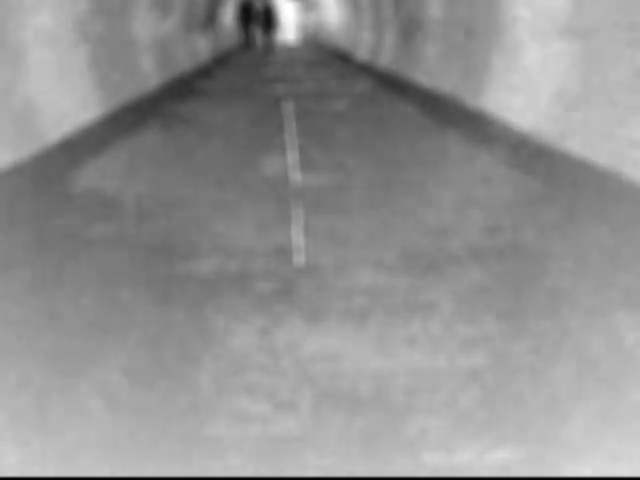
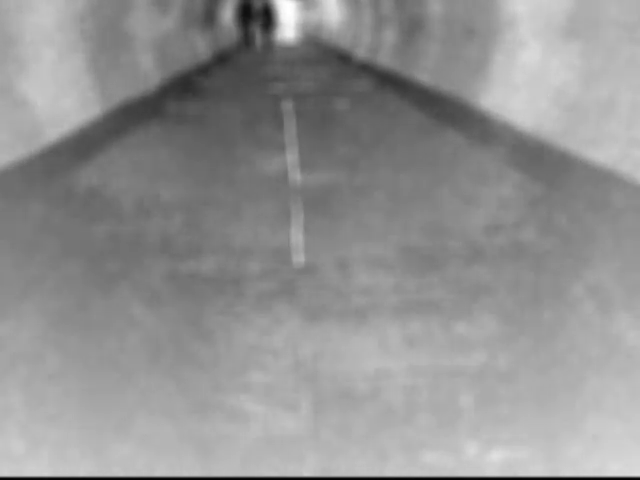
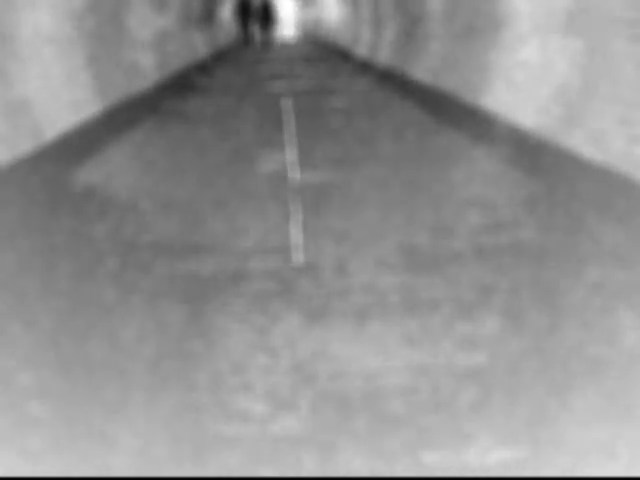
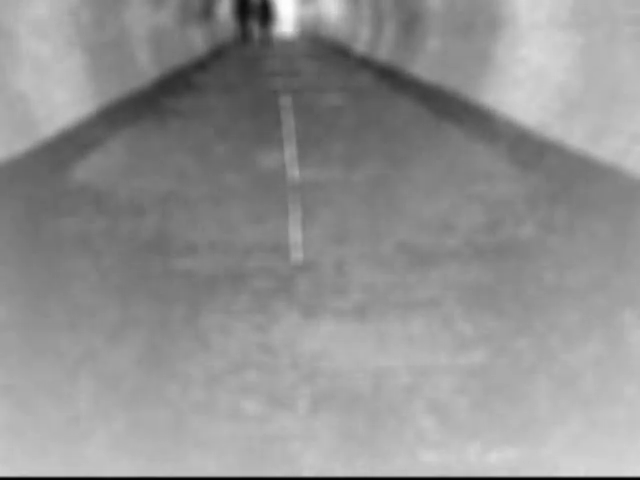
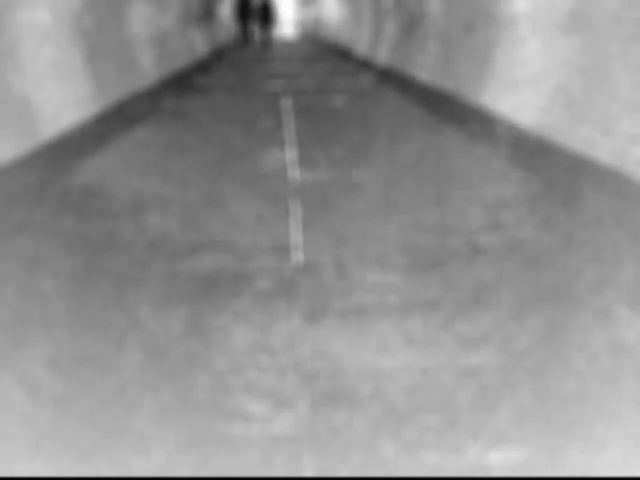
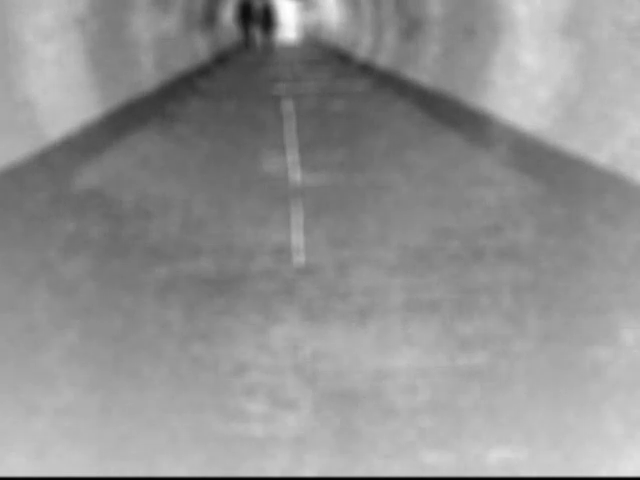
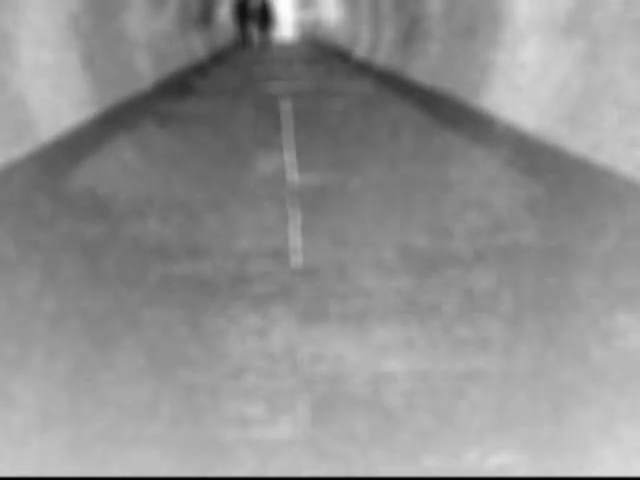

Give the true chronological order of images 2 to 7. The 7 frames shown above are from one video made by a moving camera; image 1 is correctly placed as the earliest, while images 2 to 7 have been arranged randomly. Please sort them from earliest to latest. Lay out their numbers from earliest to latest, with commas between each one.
6, 2, 3, 5, 4, 7
